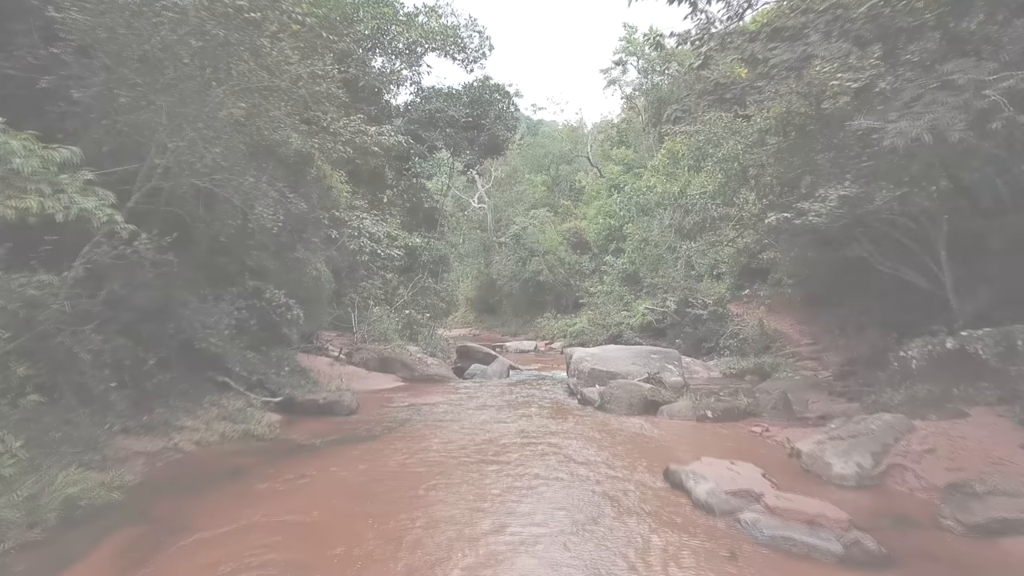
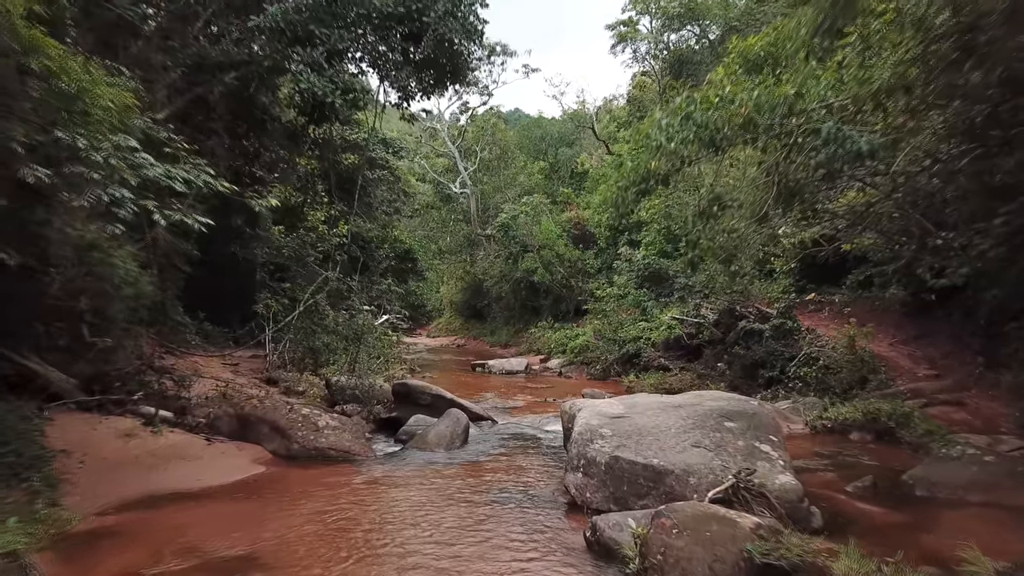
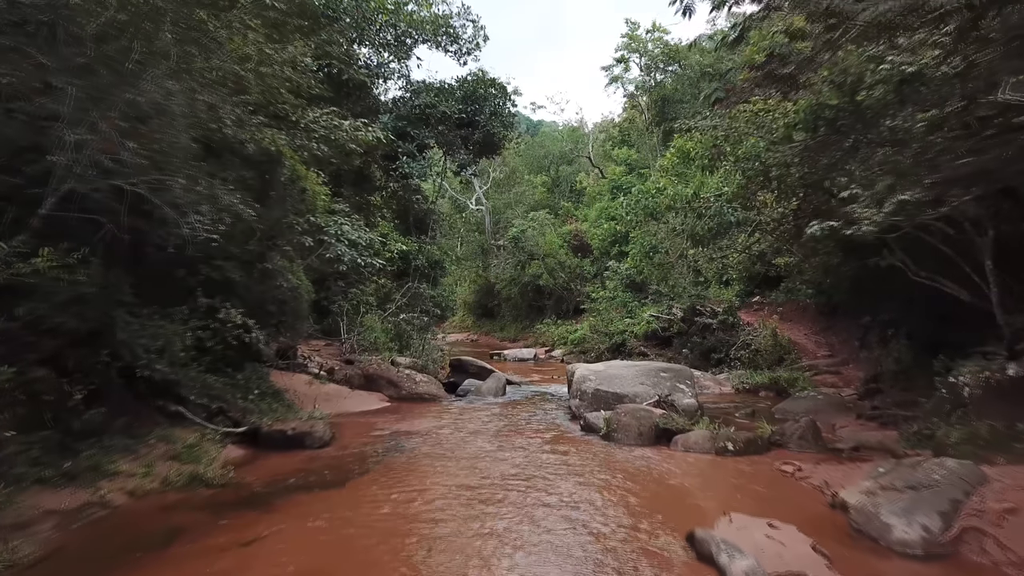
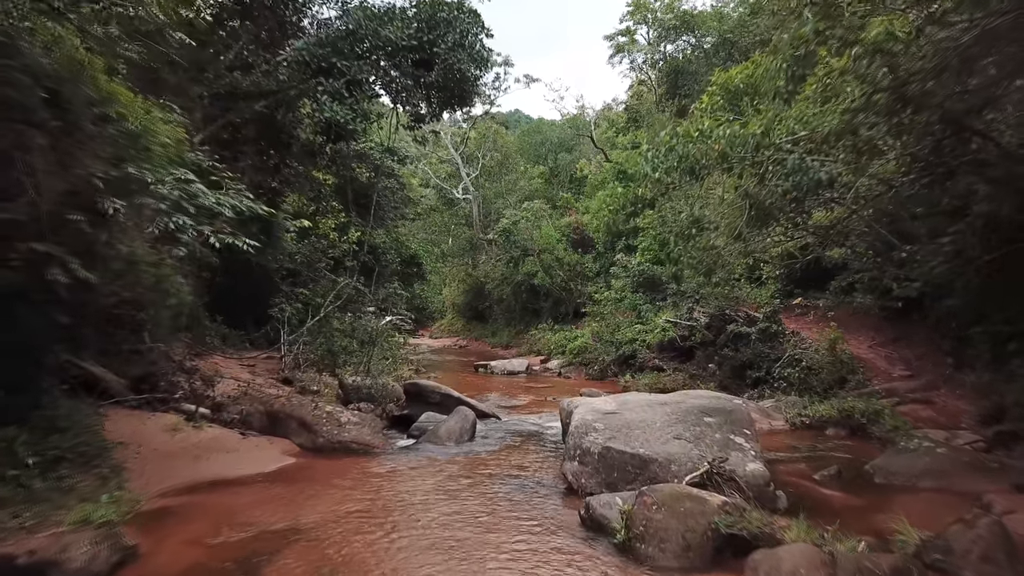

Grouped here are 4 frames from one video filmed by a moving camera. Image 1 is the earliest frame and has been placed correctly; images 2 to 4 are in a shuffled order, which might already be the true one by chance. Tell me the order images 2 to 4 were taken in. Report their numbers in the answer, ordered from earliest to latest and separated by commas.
3, 4, 2
